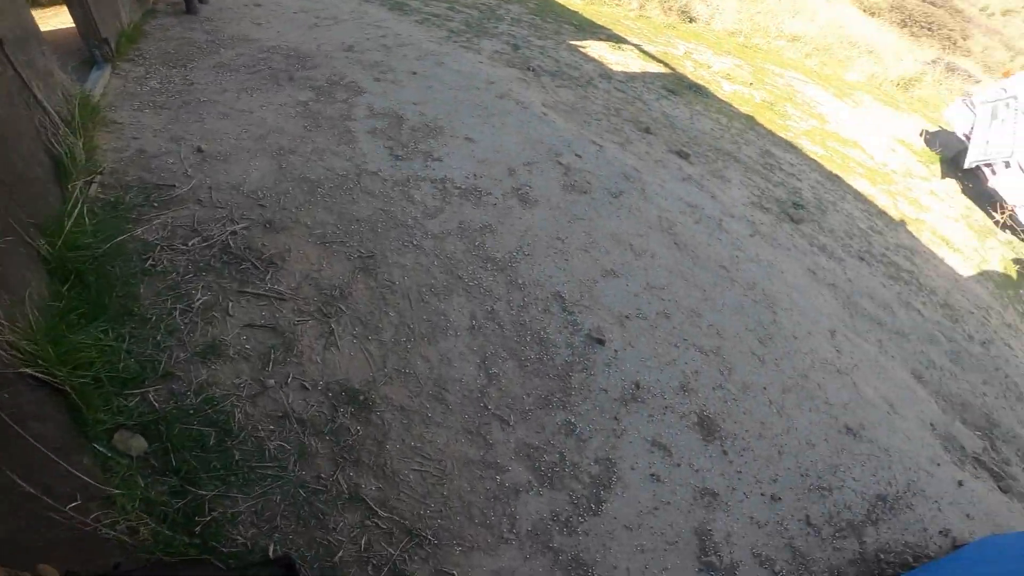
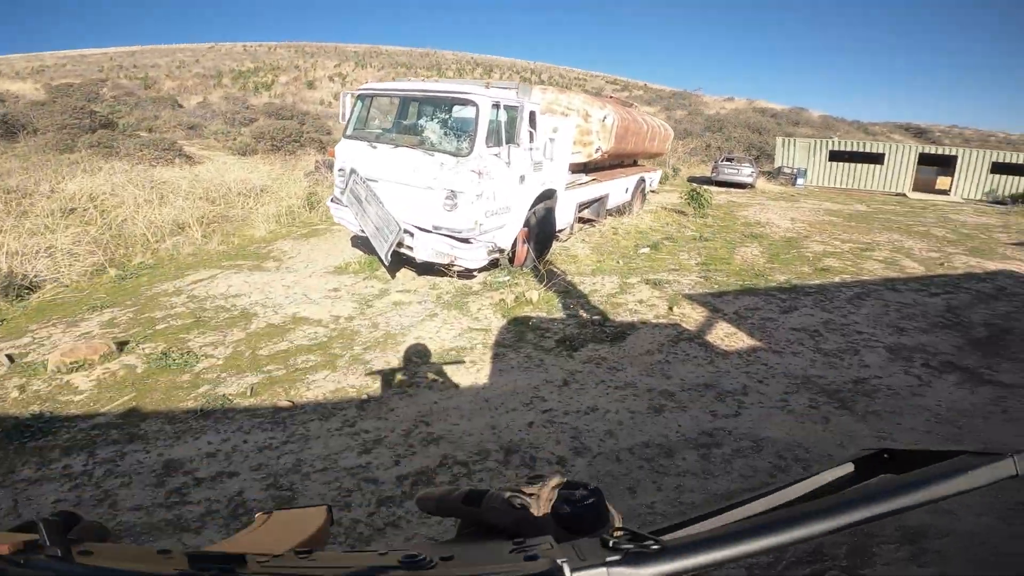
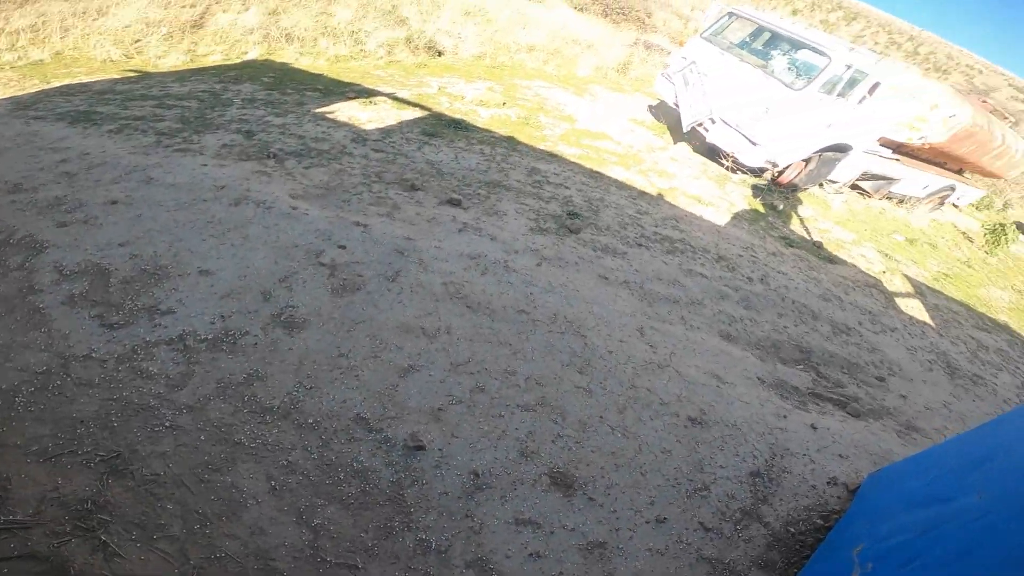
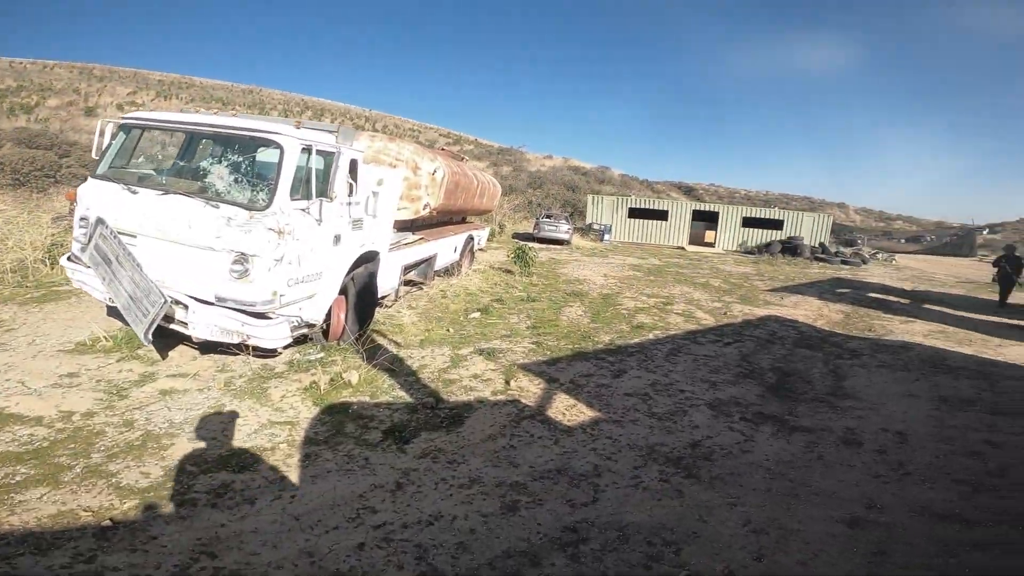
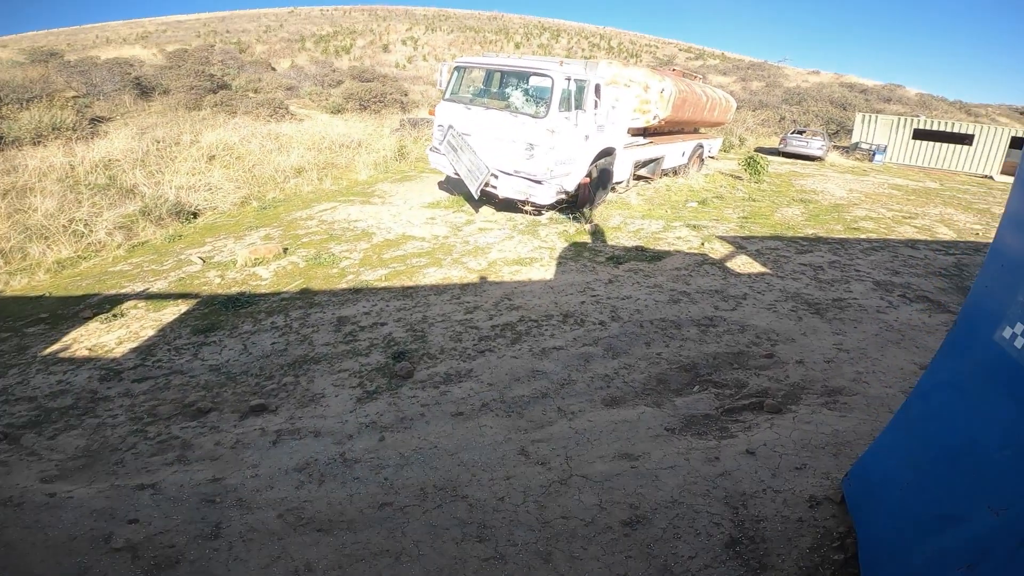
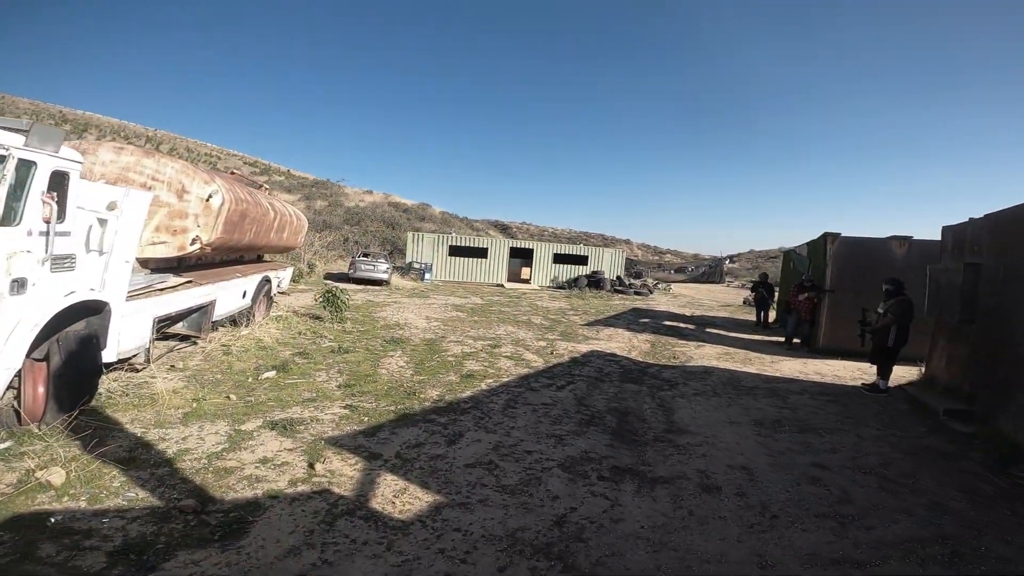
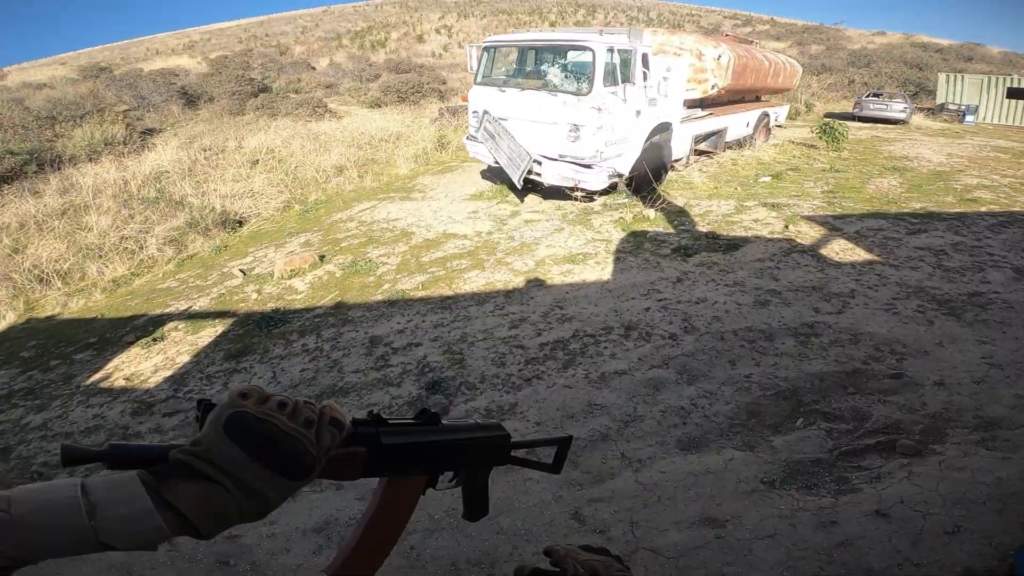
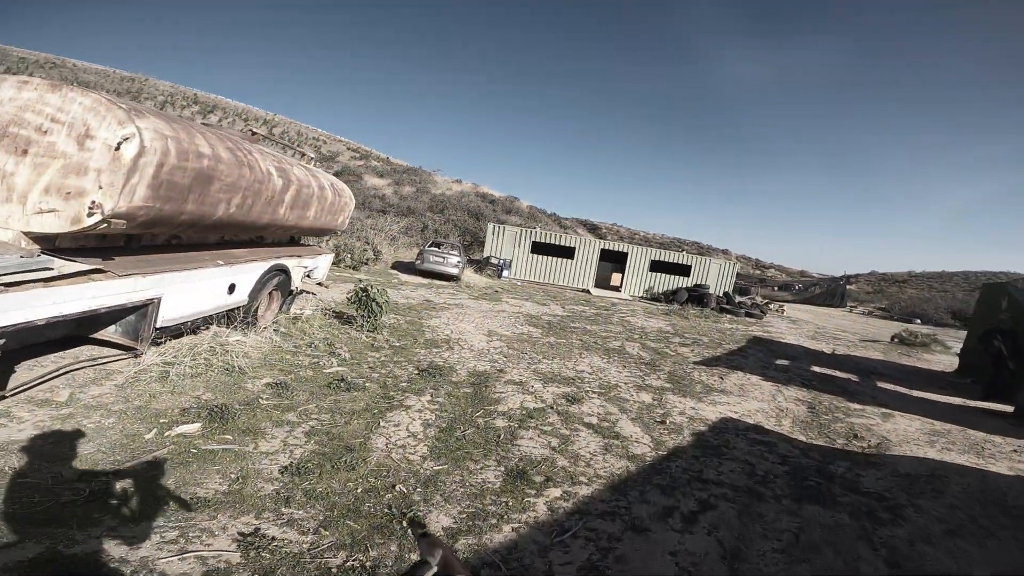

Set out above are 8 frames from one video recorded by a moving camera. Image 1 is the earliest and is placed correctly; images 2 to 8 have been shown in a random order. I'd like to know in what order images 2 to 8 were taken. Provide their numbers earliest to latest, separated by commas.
3, 5, 7, 2, 4, 6, 8
